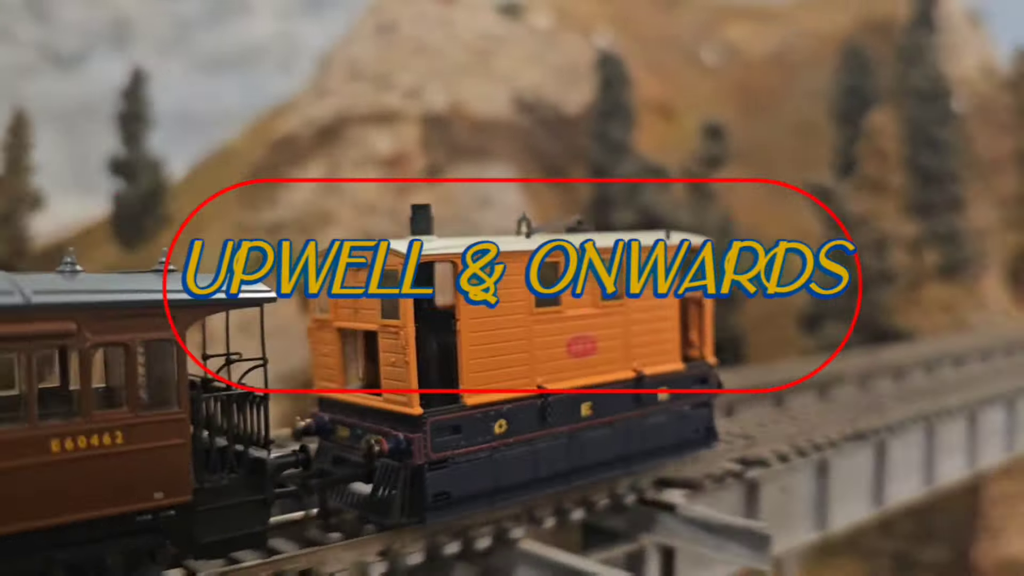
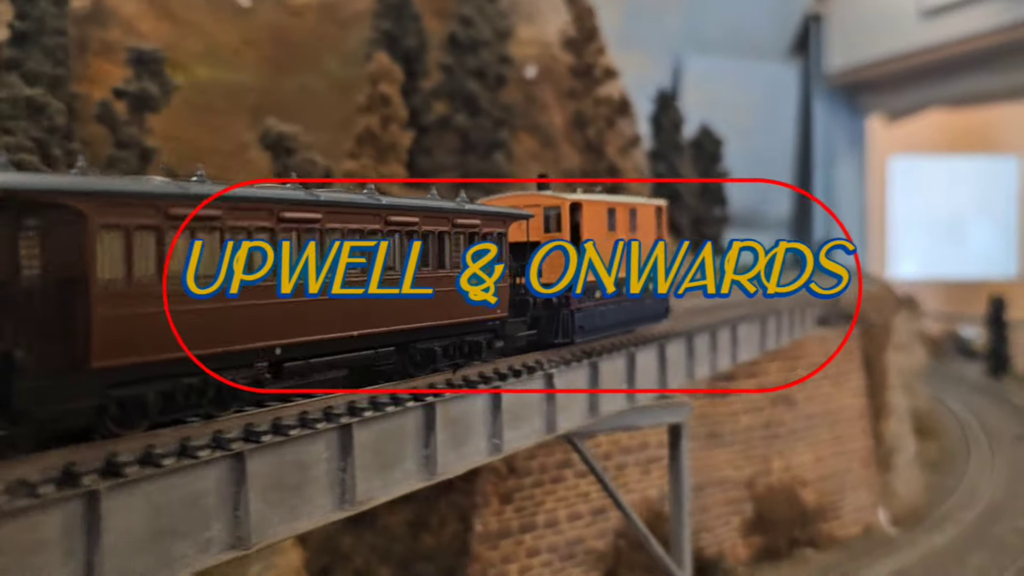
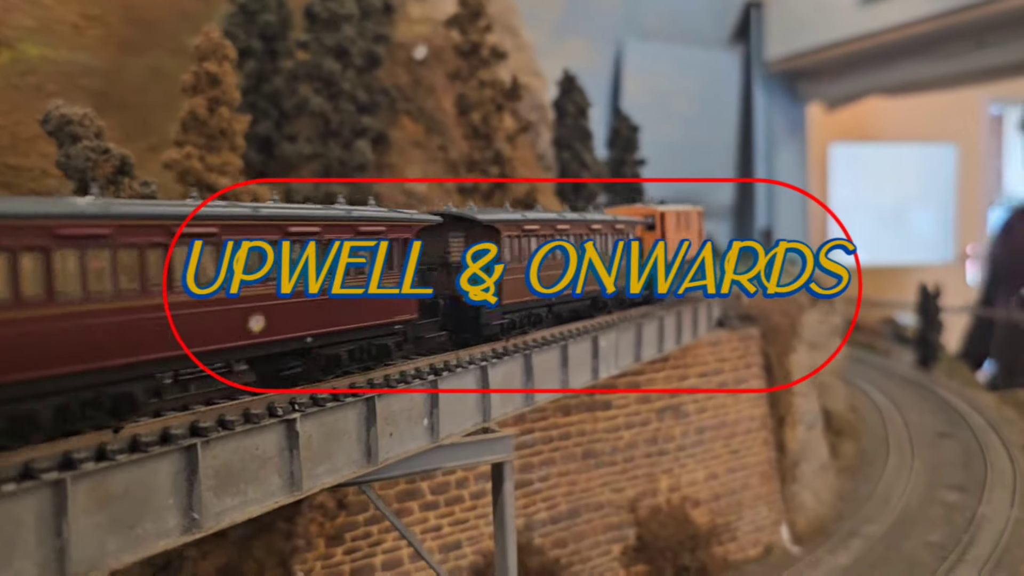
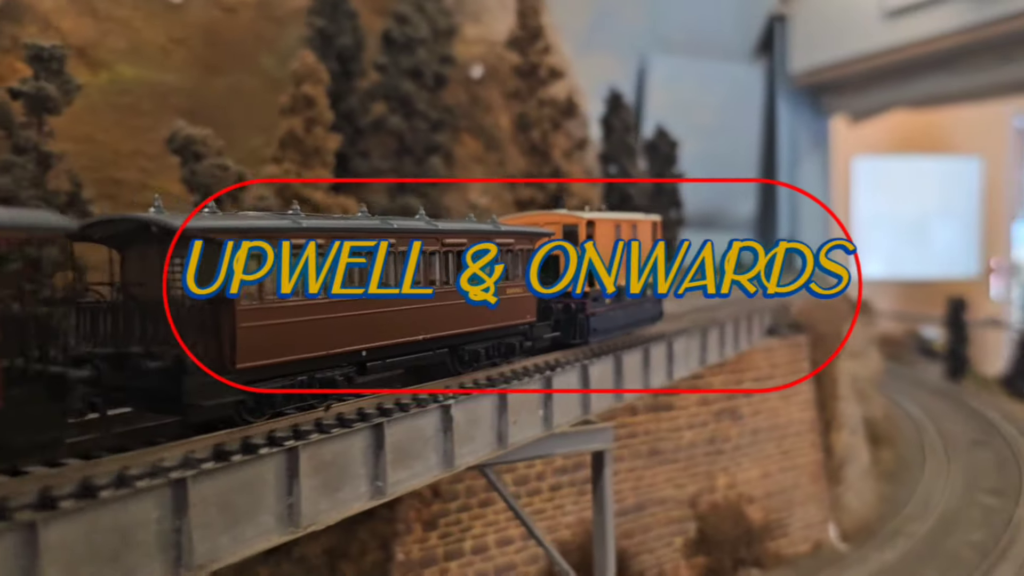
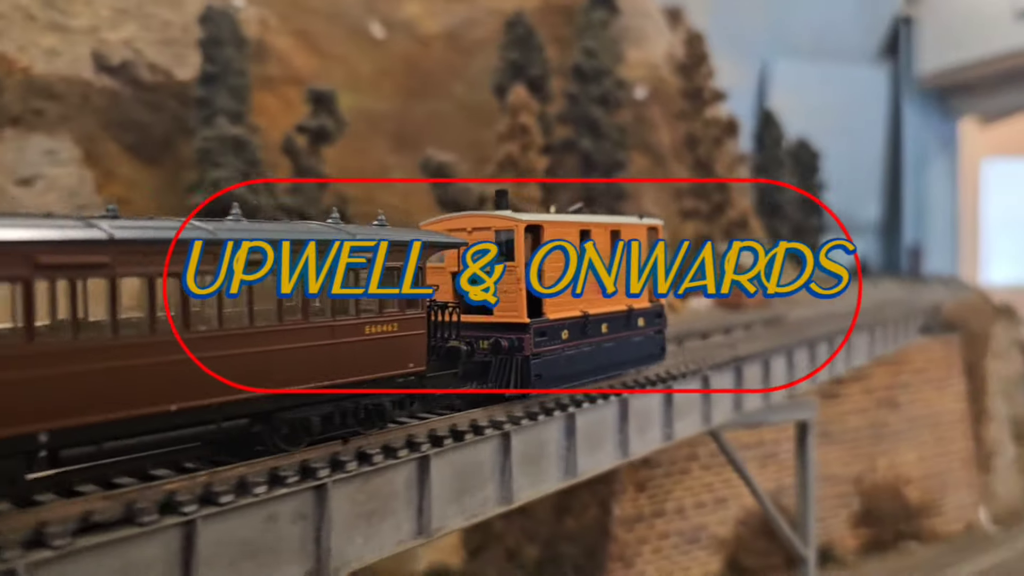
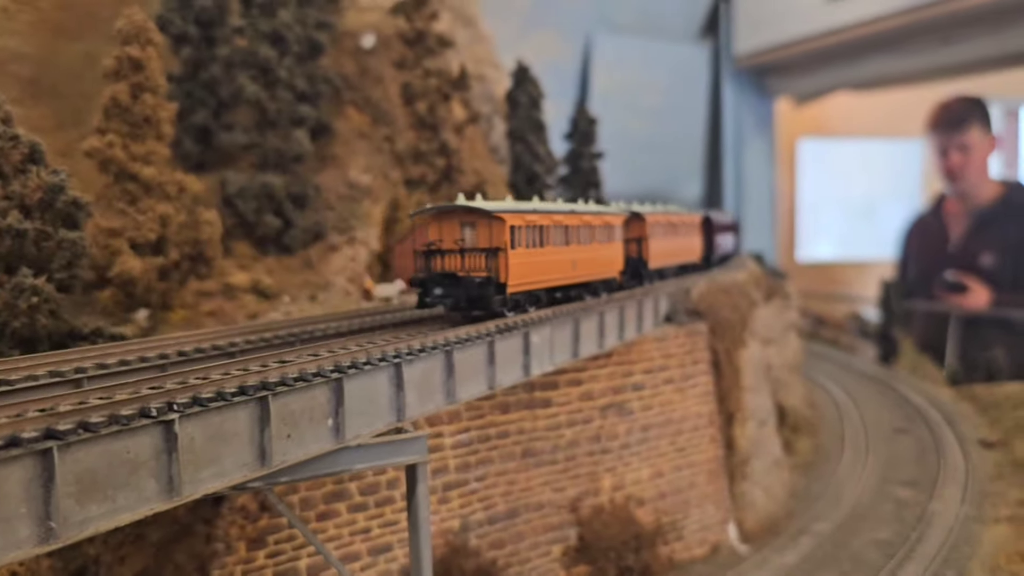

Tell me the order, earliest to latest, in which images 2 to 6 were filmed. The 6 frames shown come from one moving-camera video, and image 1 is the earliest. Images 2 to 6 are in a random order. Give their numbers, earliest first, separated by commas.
5, 2, 4, 3, 6
